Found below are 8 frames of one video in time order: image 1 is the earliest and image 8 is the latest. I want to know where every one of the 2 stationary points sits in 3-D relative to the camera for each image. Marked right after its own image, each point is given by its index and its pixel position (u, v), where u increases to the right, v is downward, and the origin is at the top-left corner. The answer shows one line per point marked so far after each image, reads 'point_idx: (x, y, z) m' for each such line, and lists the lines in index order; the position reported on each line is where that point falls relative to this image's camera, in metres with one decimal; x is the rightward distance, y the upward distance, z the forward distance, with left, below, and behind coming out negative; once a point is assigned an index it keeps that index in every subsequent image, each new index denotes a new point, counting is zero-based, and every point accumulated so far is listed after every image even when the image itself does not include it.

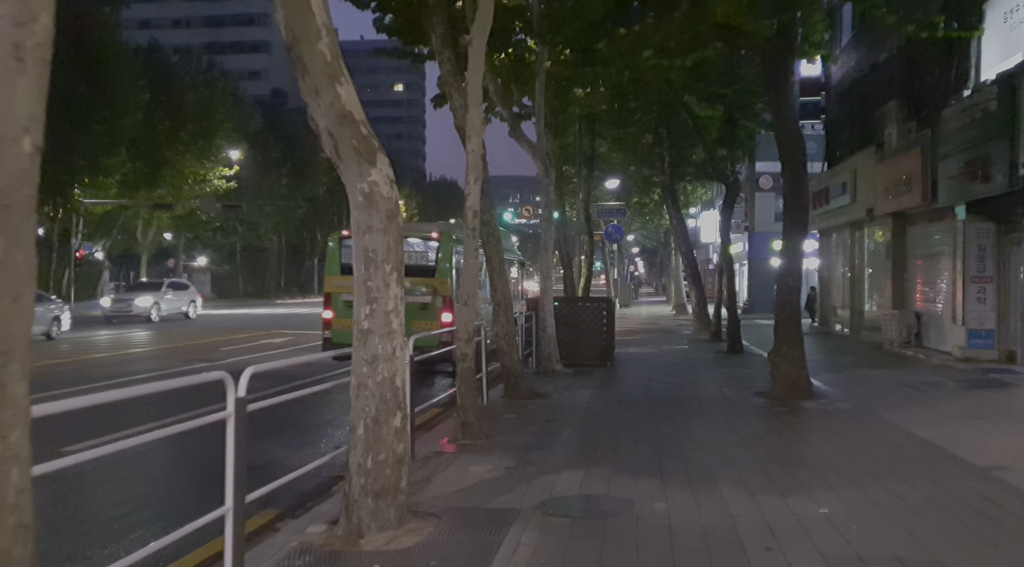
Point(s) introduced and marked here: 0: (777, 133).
0: (+4.0, +2.3, +13.2) m
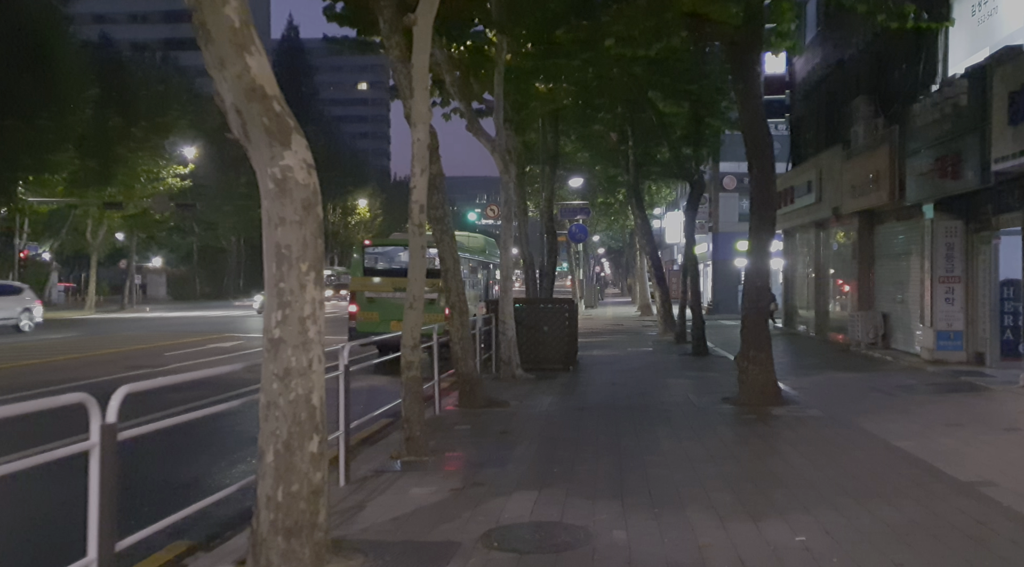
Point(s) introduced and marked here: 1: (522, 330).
0: (+3.4, +2.3, +12.5) m
1: (+0.1, -0.9, +16.9) m
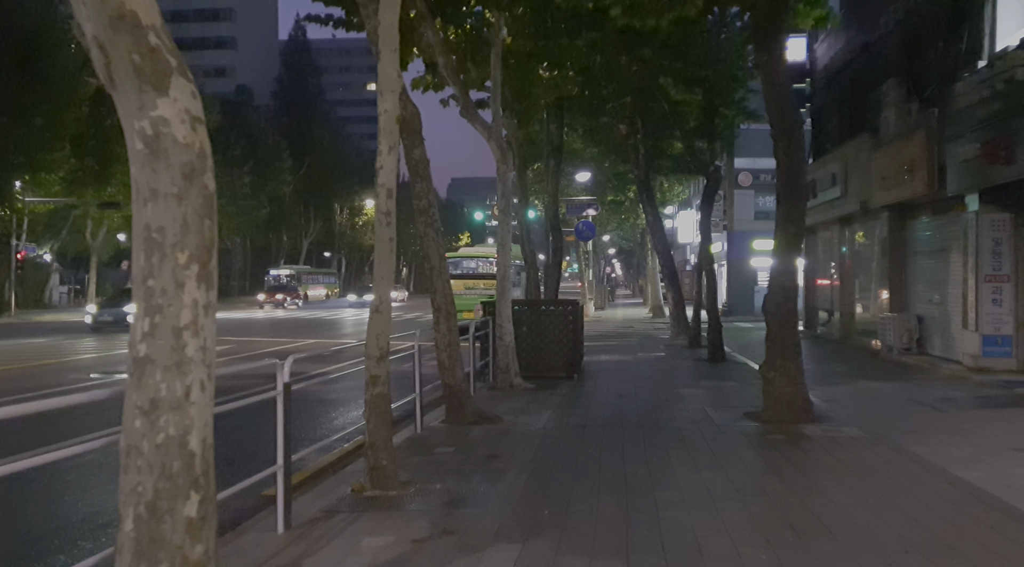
0: (+3.3, +2.3, +11.1) m
1: (+0.1, -0.9, +15.5) m
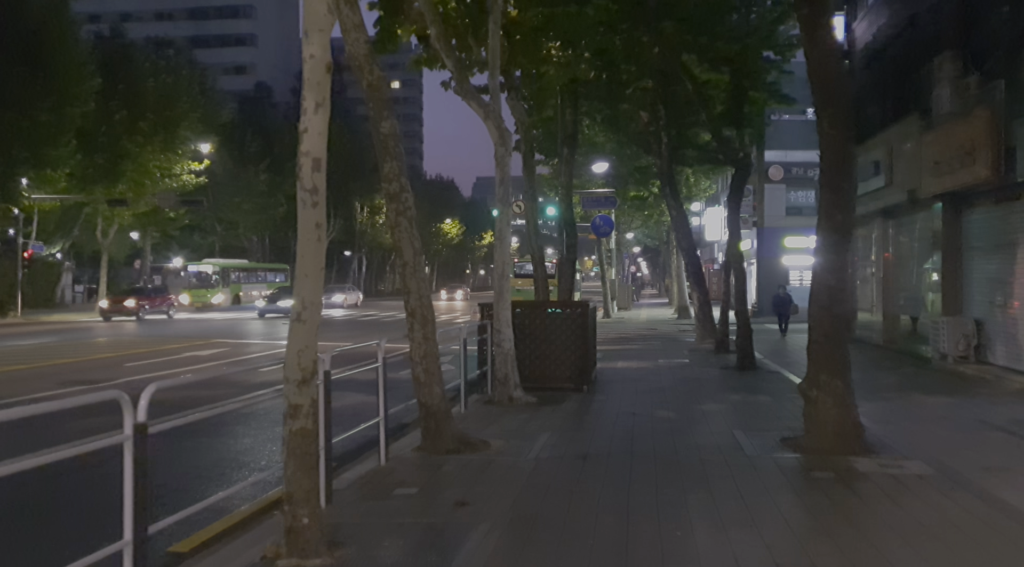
0: (+3.2, +2.3, +9.2) m
1: (+0.2, -0.9, +13.7) m
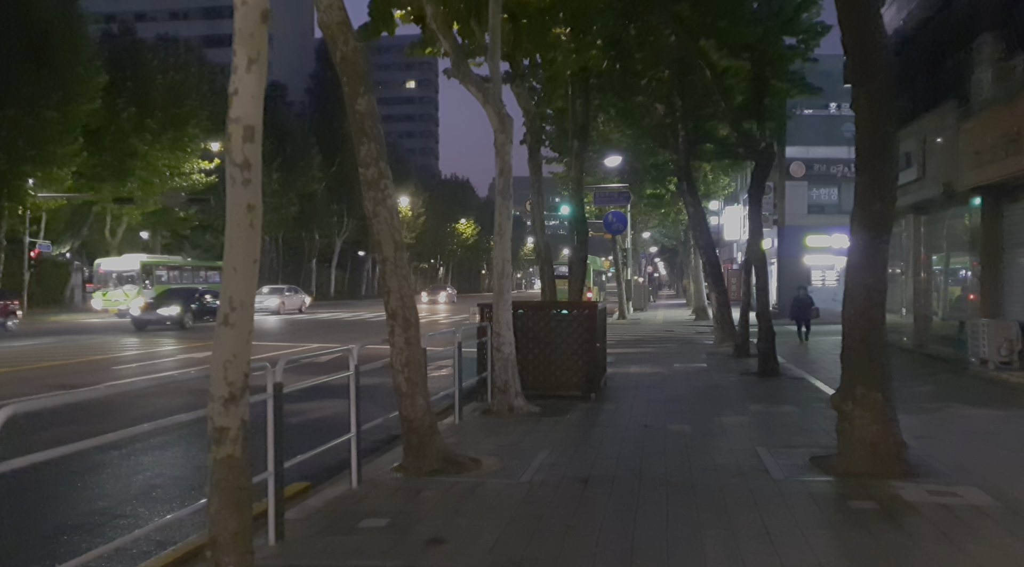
0: (+3.1, +2.4, +8.1) m
1: (+0.2, -0.9, +12.7) m
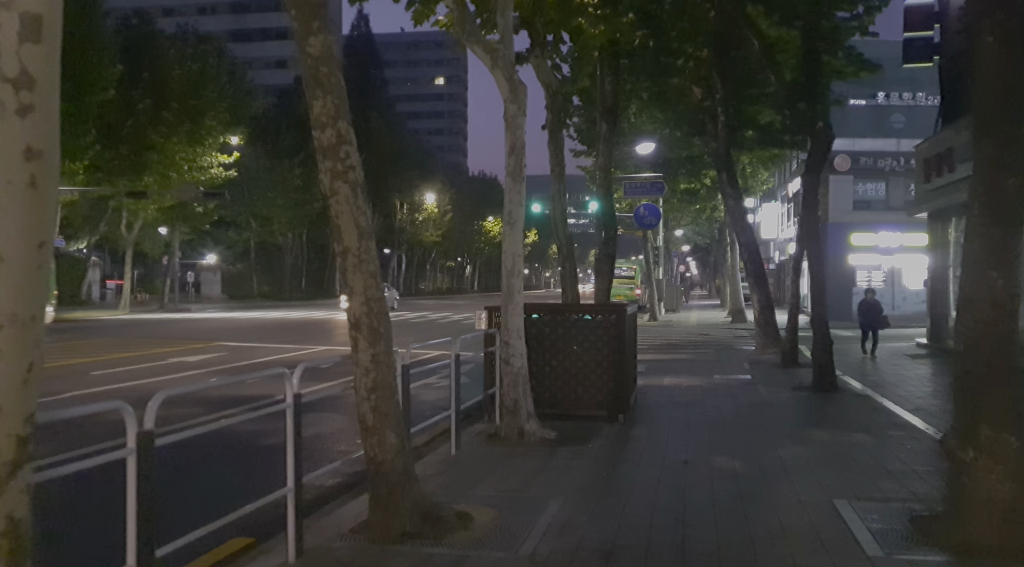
0: (+3.2, +2.3, +6.1) m
1: (+0.4, -0.9, +10.8) m
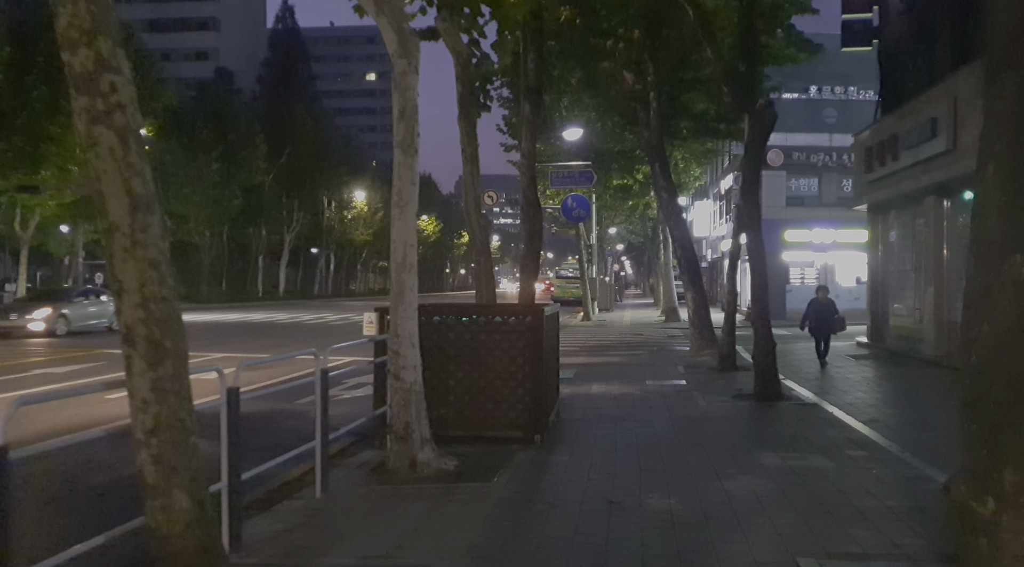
0: (+2.4, +2.4, +4.5) m
1: (-0.7, -0.9, +9.0) m
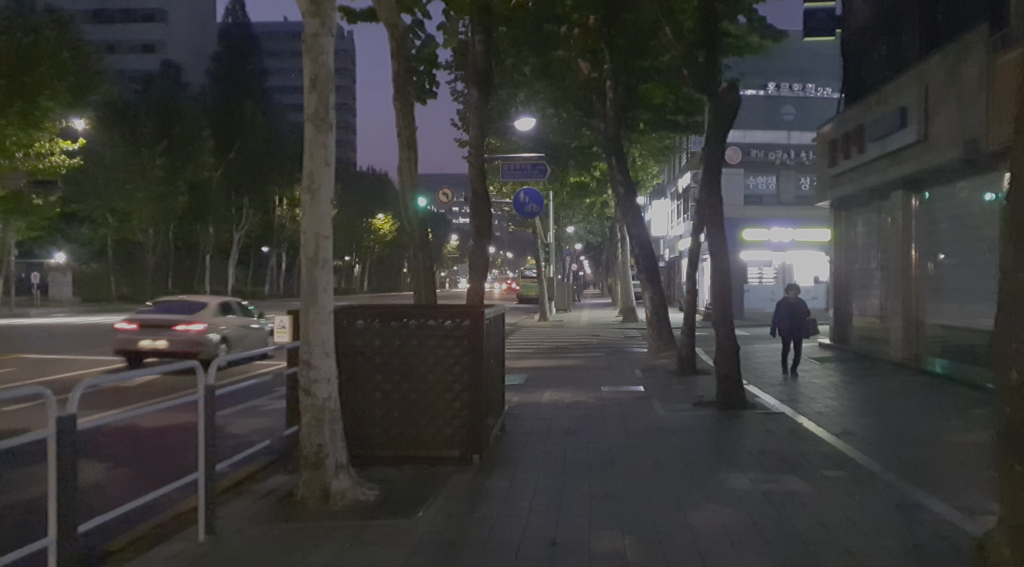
0: (+2.0, +2.4, +3.5) m
1: (-1.3, -0.8, +7.9) m
